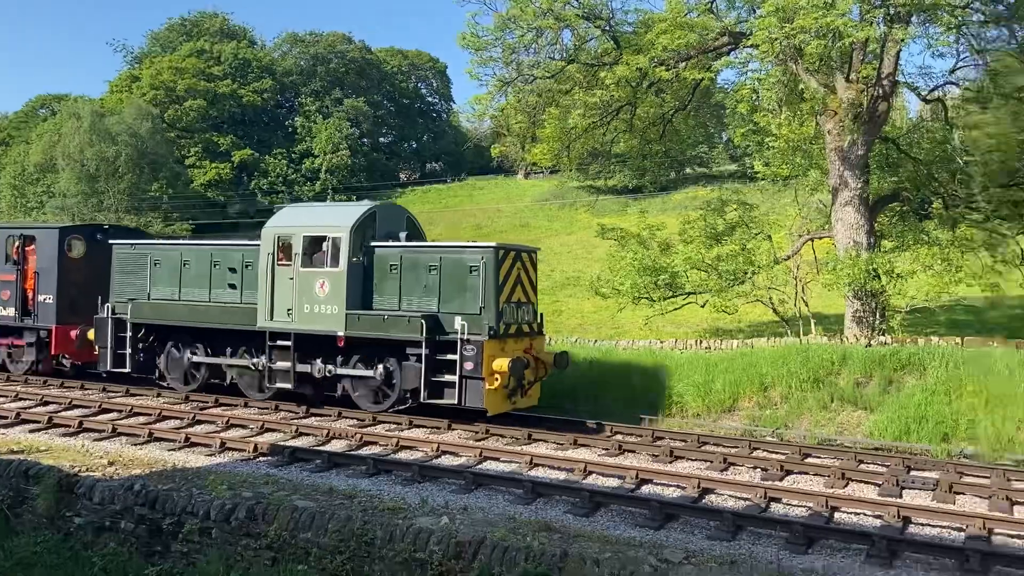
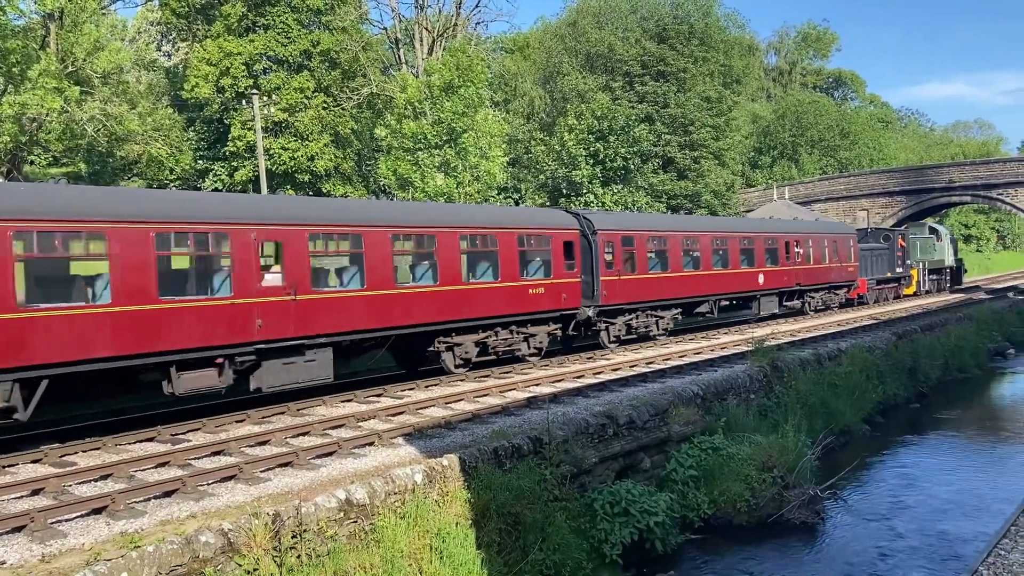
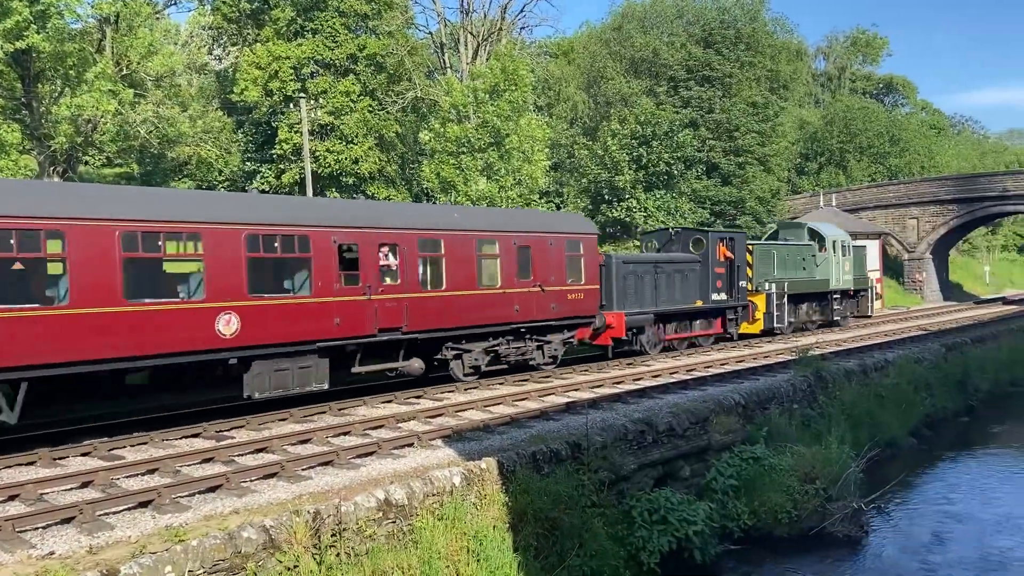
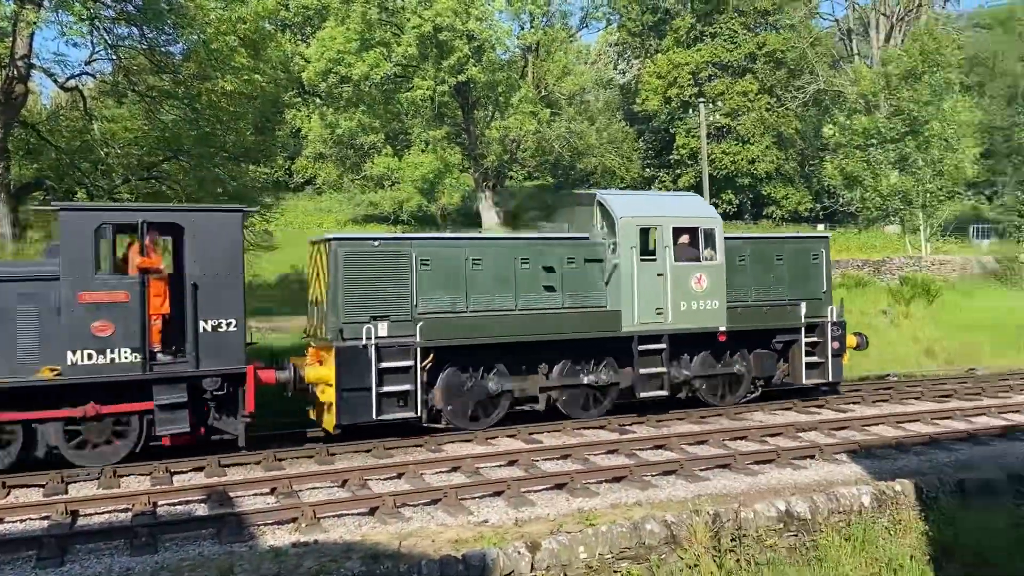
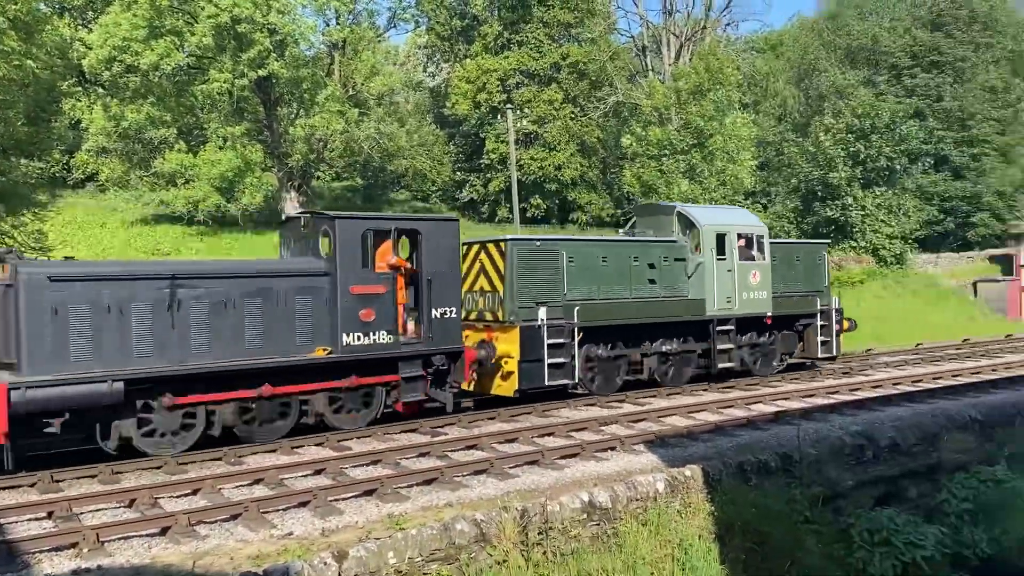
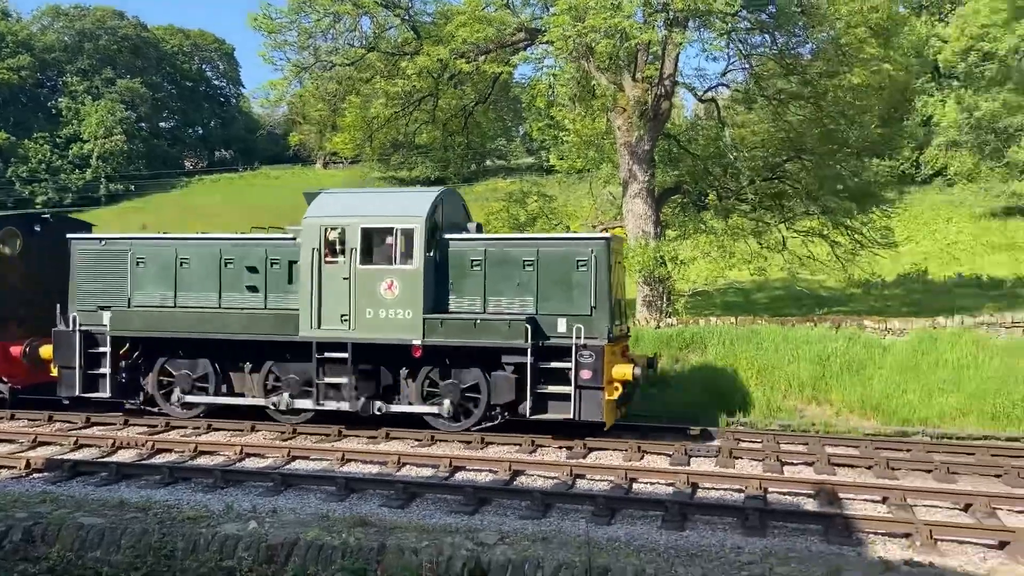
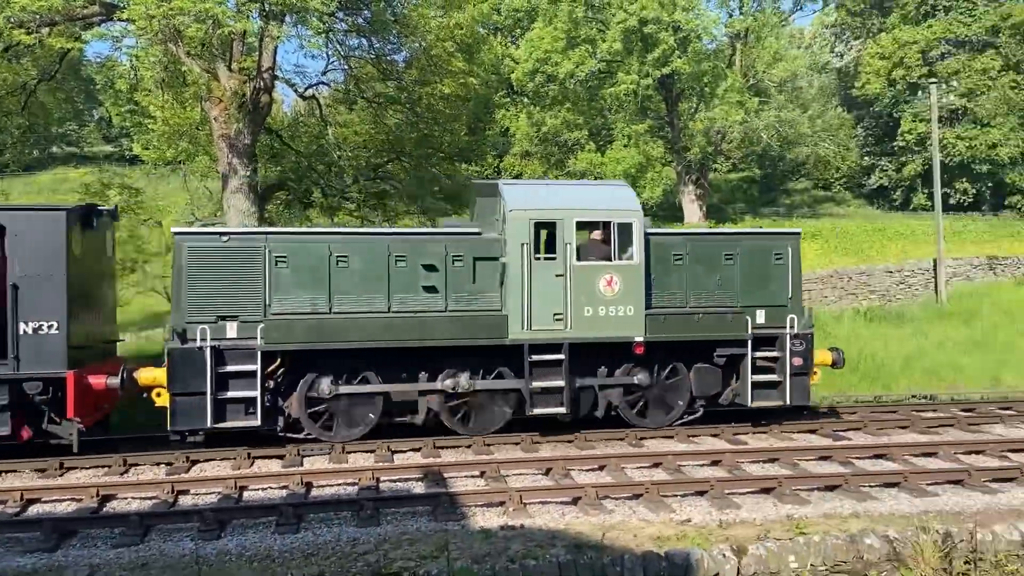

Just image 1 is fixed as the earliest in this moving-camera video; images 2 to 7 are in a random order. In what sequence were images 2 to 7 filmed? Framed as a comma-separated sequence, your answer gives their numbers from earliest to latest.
6, 7, 4, 5, 3, 2
